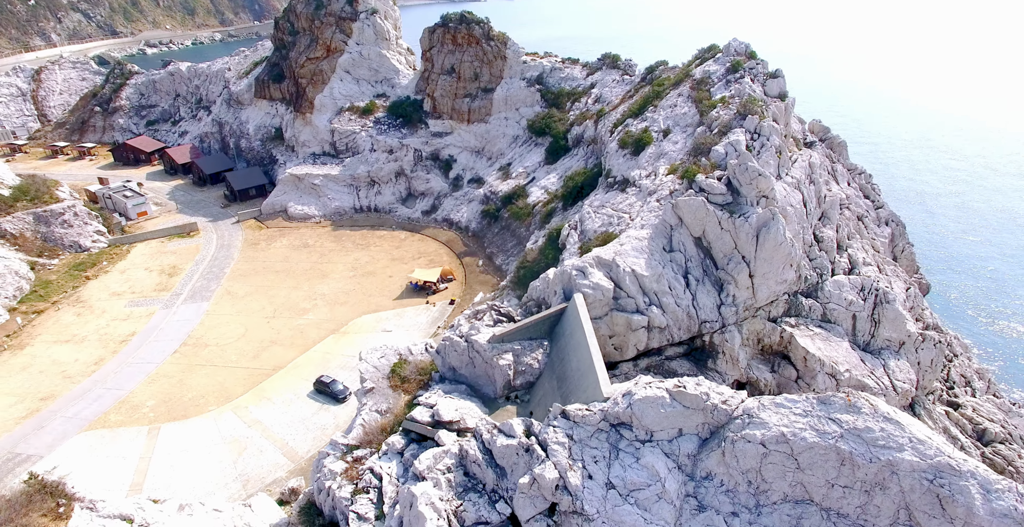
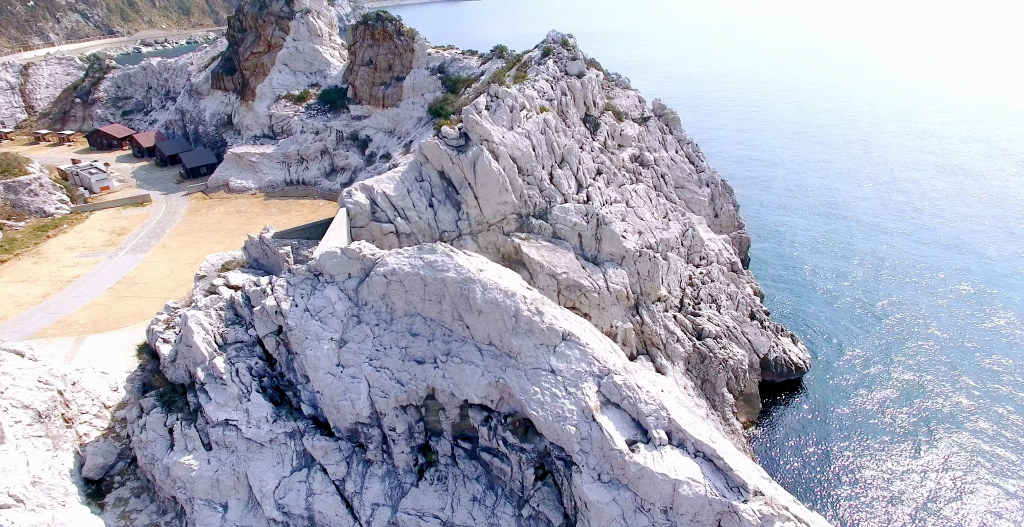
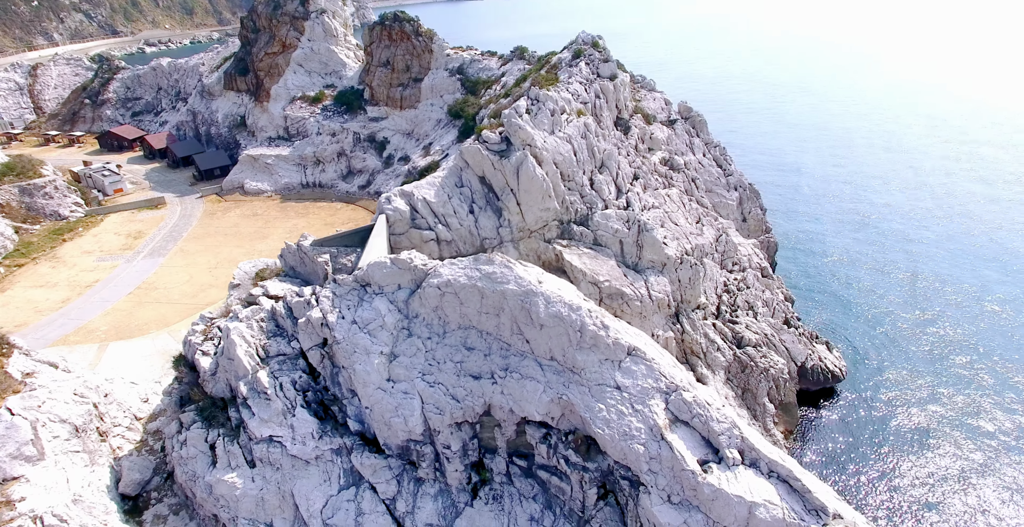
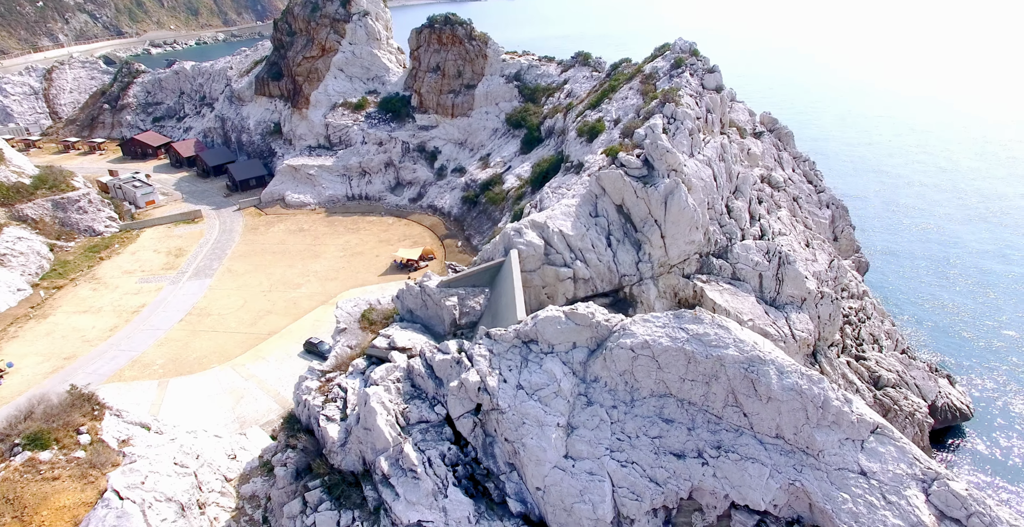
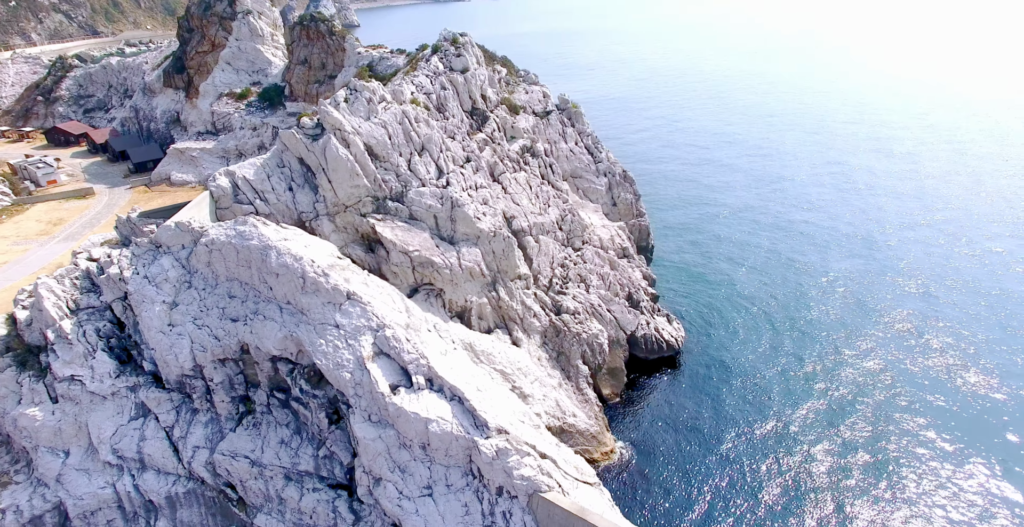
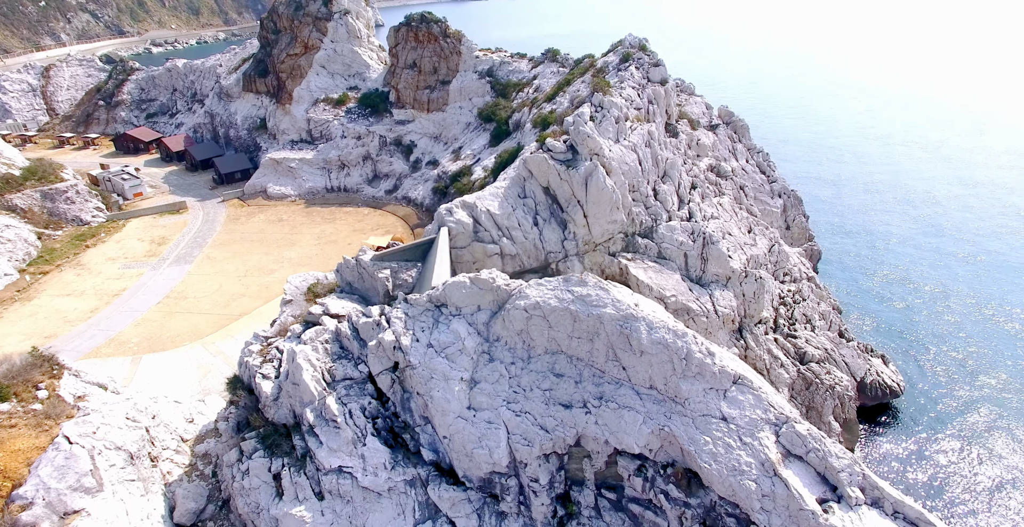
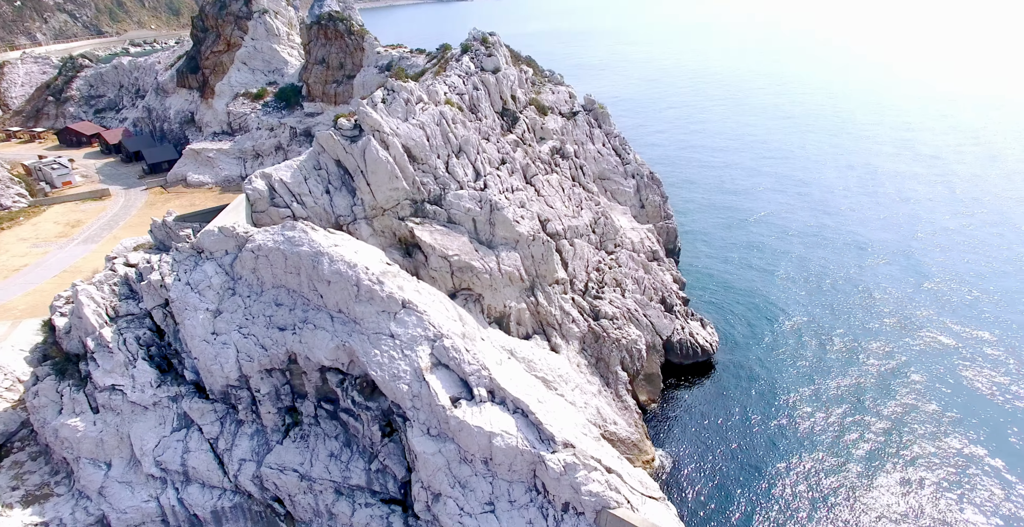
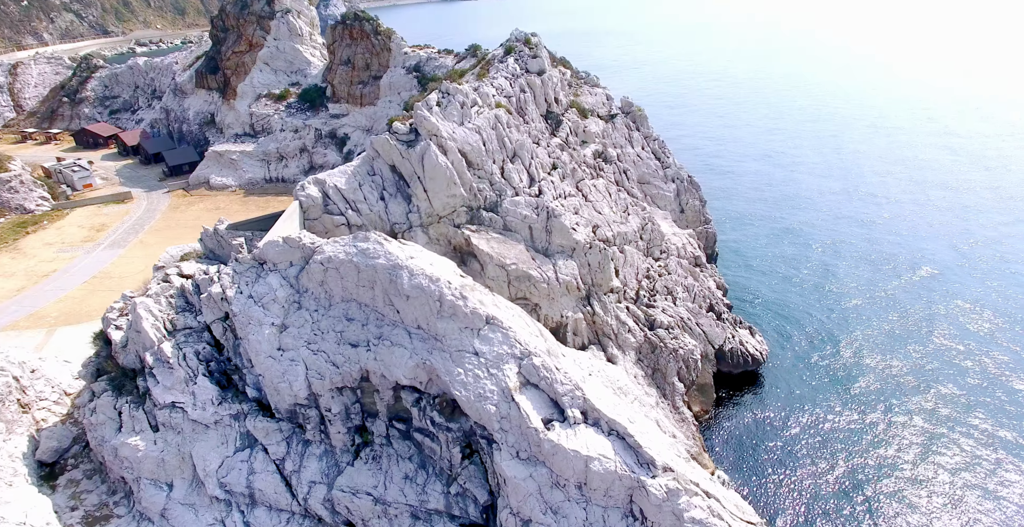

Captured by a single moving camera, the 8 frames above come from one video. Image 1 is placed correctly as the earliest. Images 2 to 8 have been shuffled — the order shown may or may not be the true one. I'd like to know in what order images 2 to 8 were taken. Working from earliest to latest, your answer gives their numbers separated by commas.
4, 6, 3, 2, 8, 7, 5
